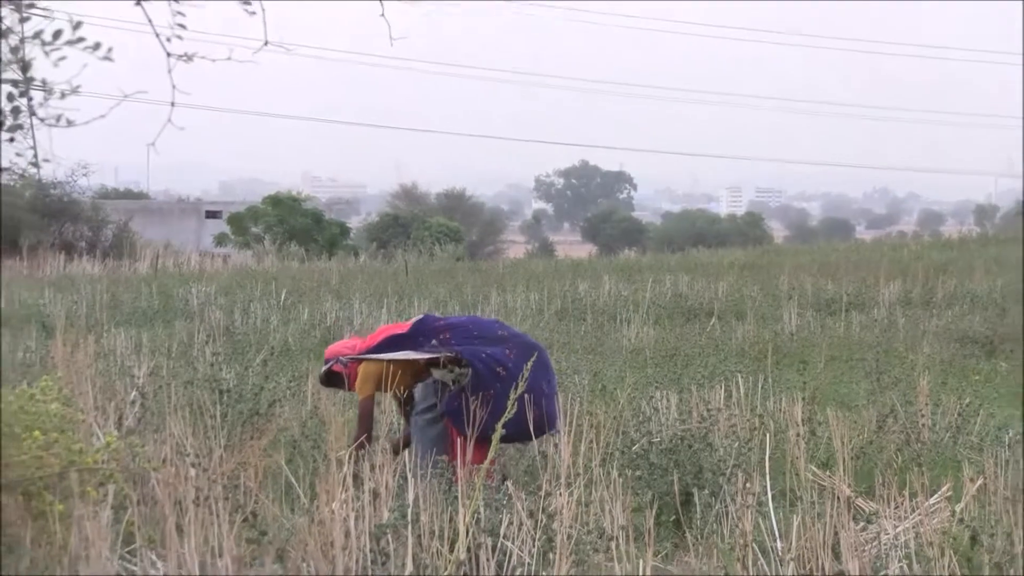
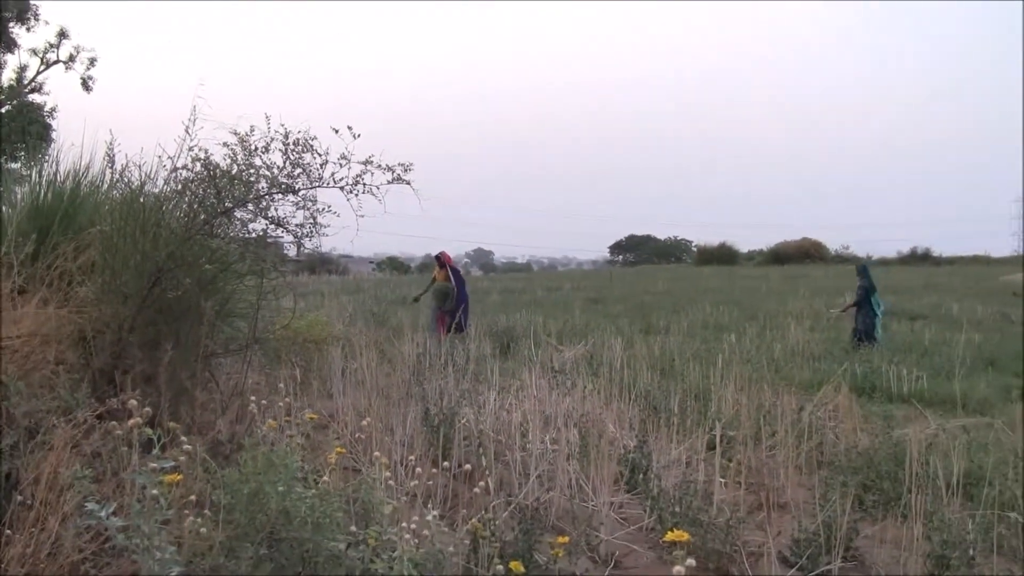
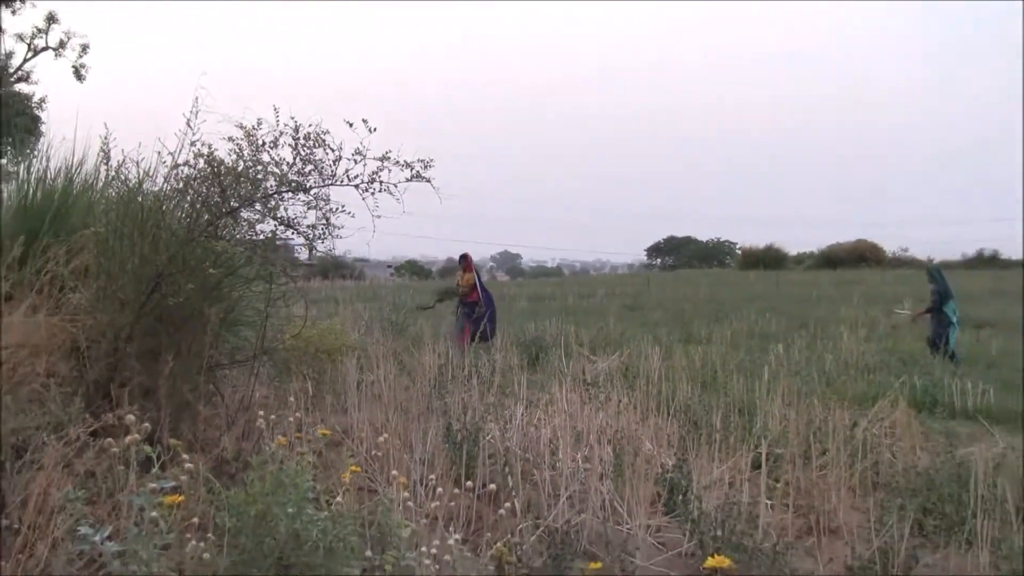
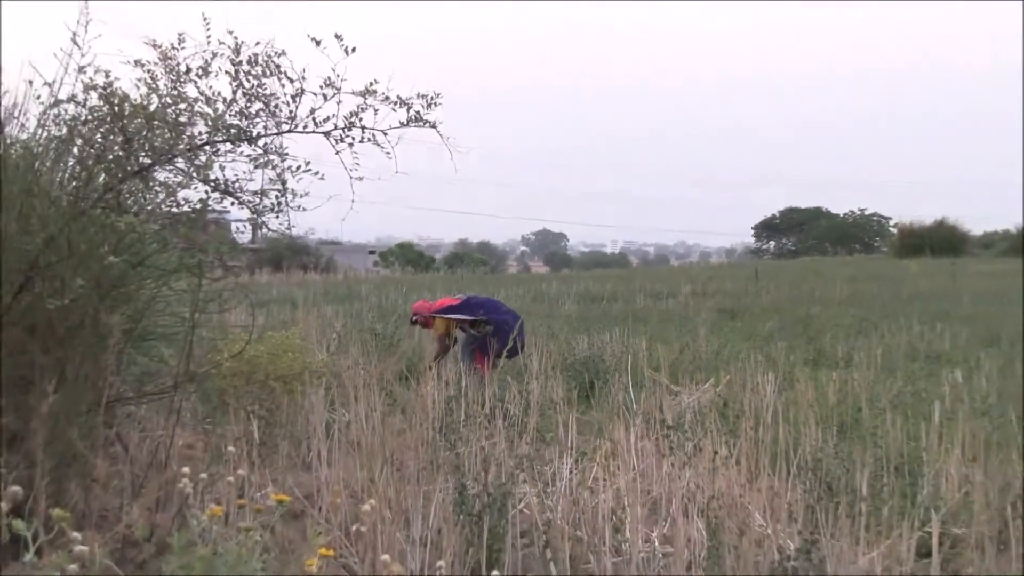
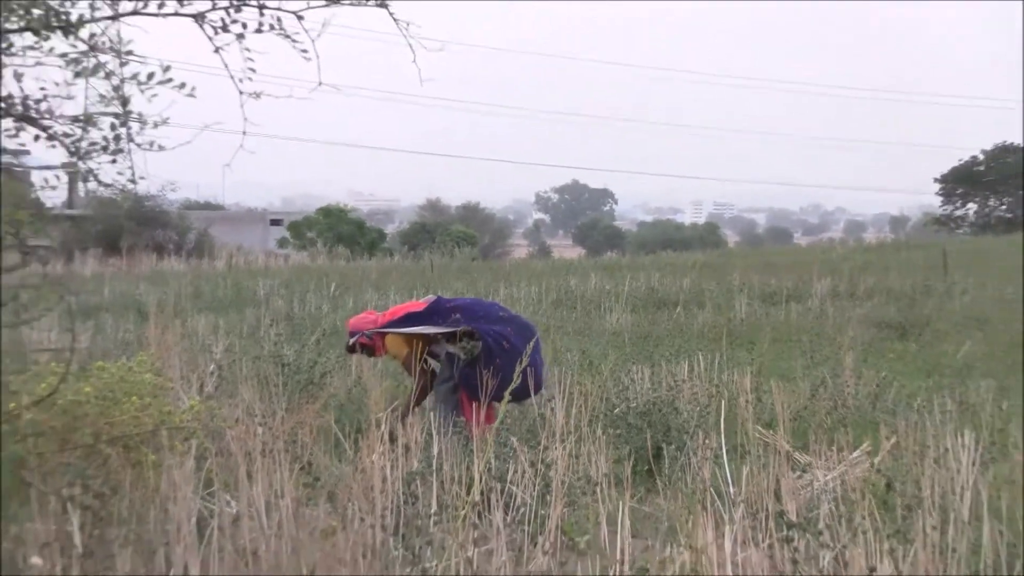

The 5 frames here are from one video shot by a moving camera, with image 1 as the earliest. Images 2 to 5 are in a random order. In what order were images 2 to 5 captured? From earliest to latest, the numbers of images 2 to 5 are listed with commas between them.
5, 4, 3, 2
